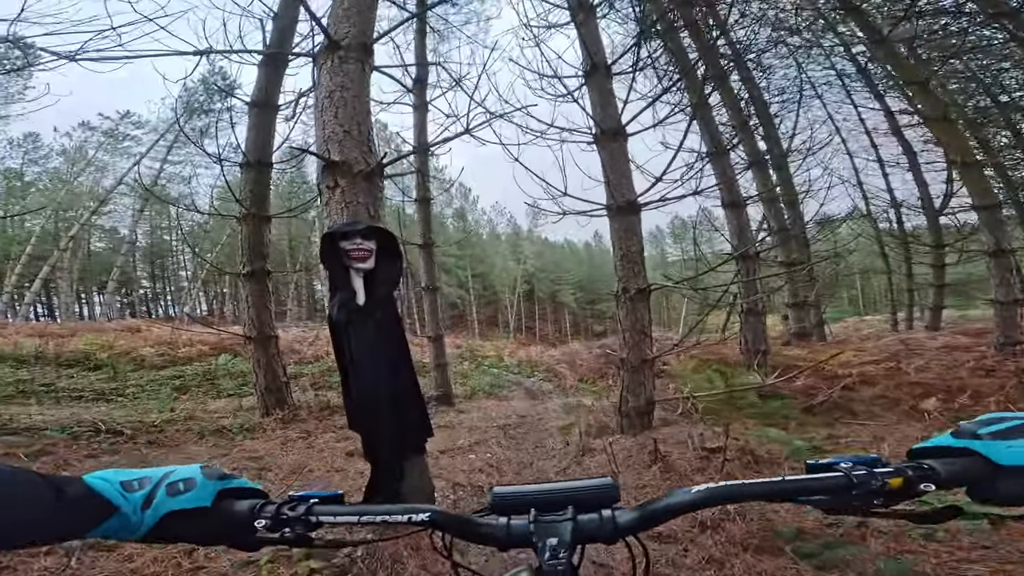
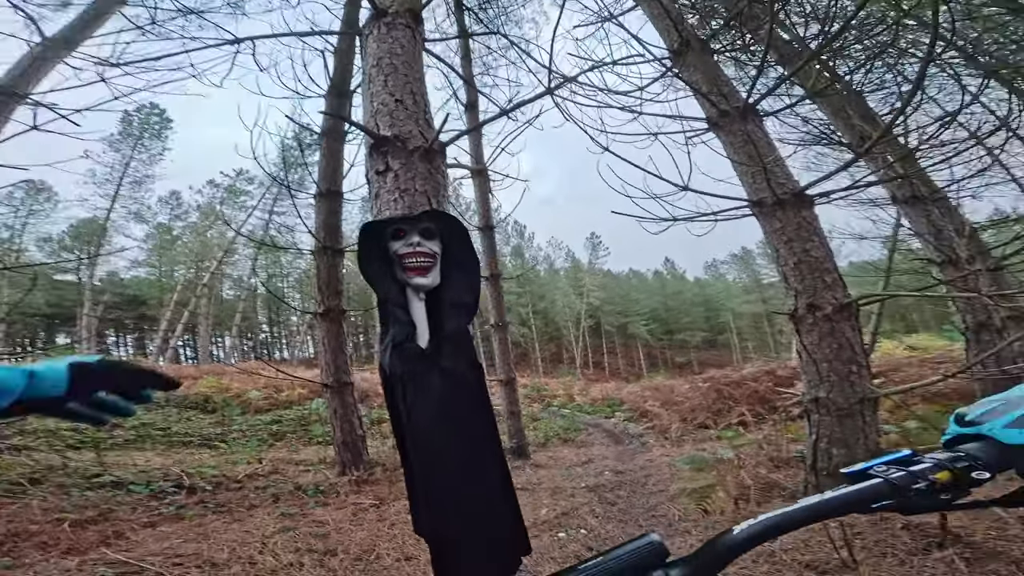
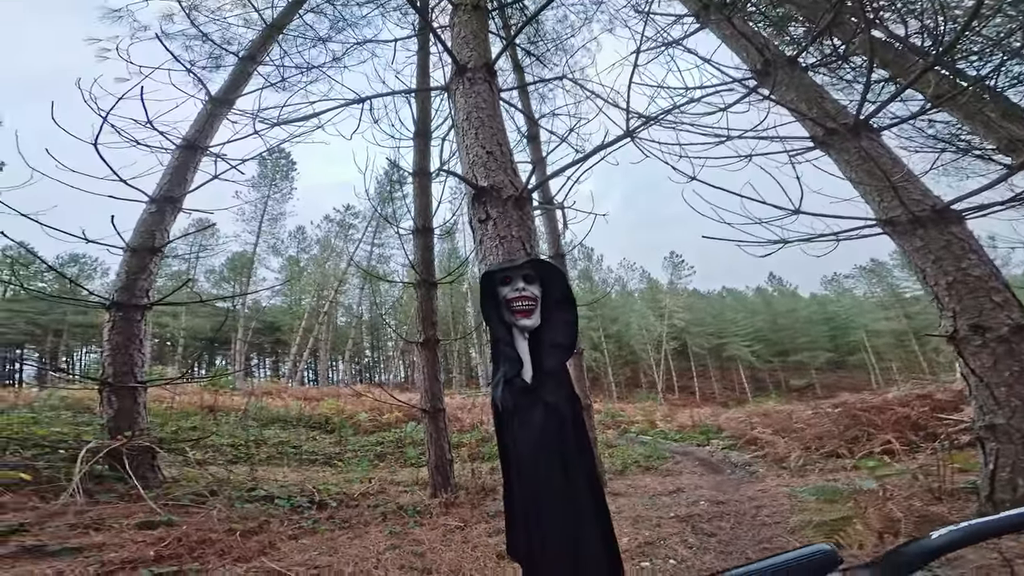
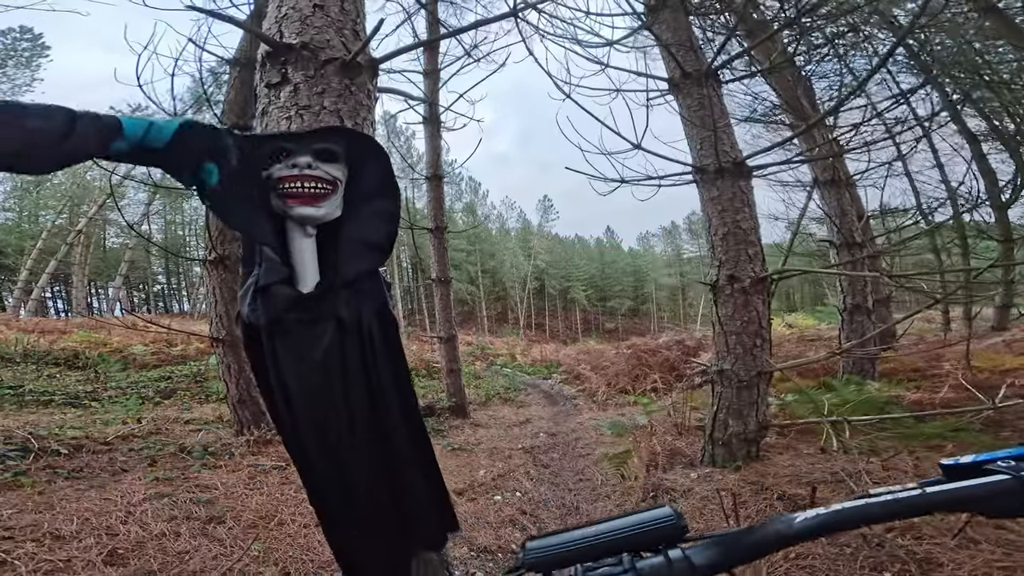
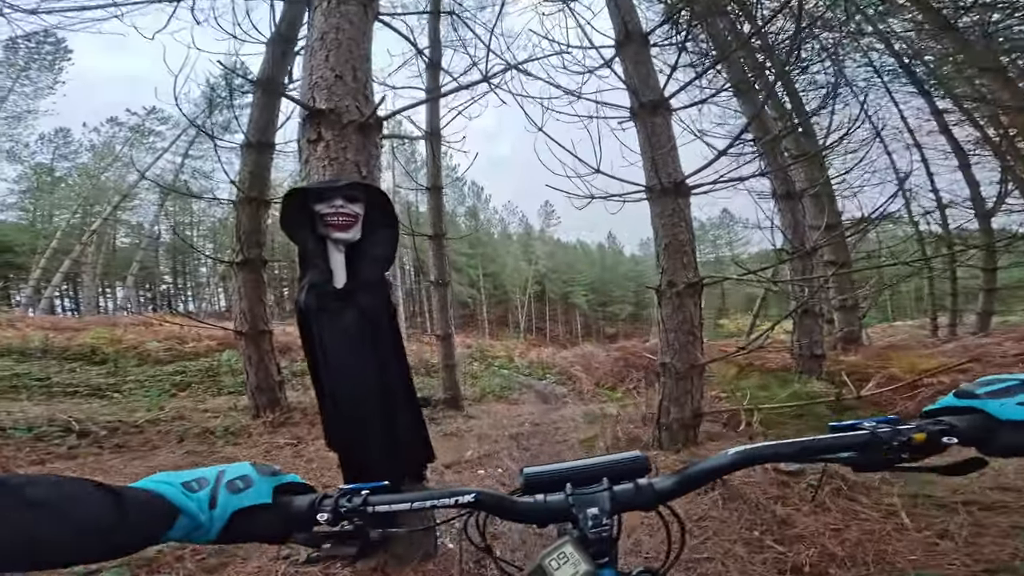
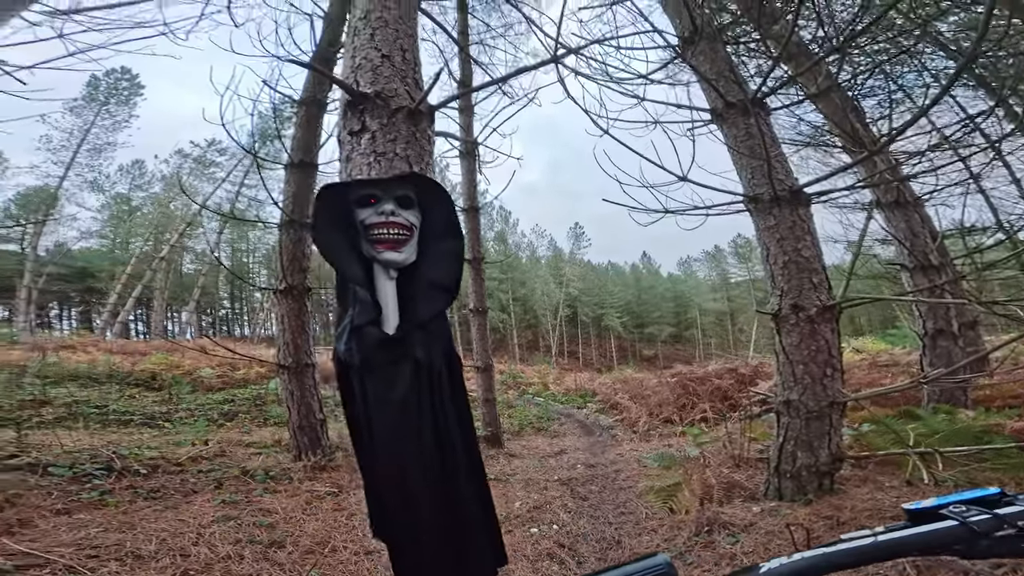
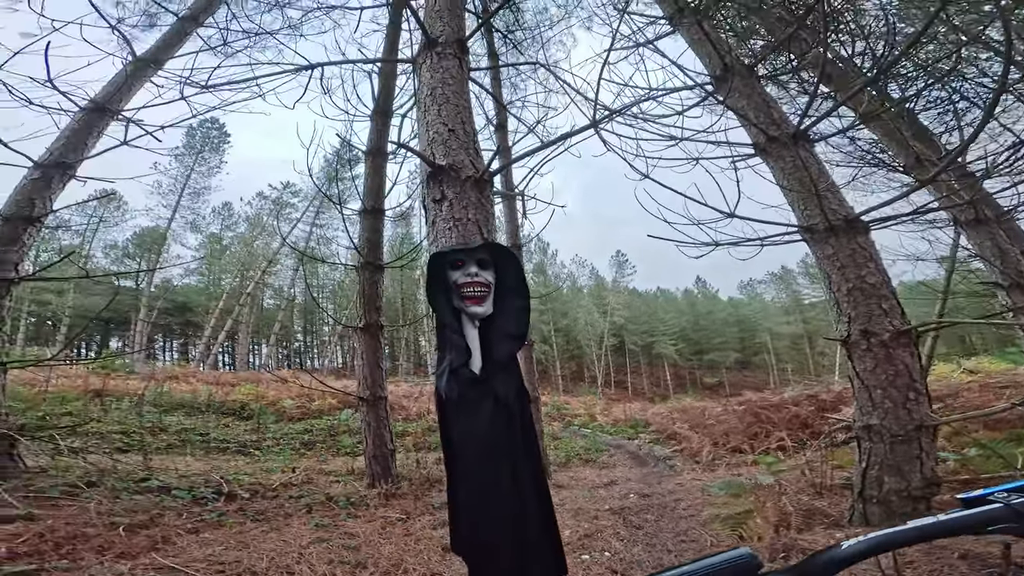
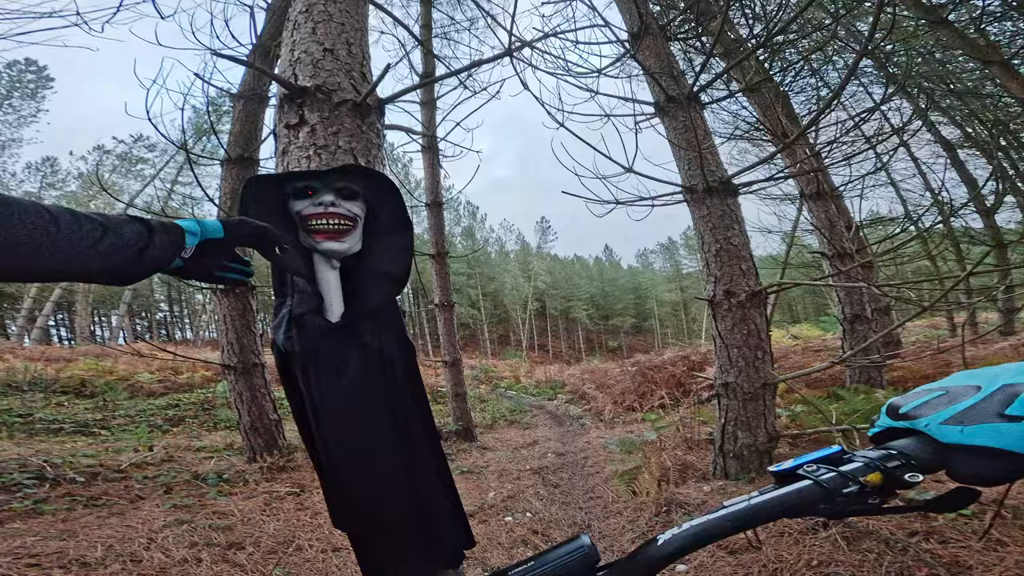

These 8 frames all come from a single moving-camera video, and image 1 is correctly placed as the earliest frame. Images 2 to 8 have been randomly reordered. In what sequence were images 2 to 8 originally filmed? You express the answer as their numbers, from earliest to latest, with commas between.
5, 4, 6, 7, 3, 2, 8
